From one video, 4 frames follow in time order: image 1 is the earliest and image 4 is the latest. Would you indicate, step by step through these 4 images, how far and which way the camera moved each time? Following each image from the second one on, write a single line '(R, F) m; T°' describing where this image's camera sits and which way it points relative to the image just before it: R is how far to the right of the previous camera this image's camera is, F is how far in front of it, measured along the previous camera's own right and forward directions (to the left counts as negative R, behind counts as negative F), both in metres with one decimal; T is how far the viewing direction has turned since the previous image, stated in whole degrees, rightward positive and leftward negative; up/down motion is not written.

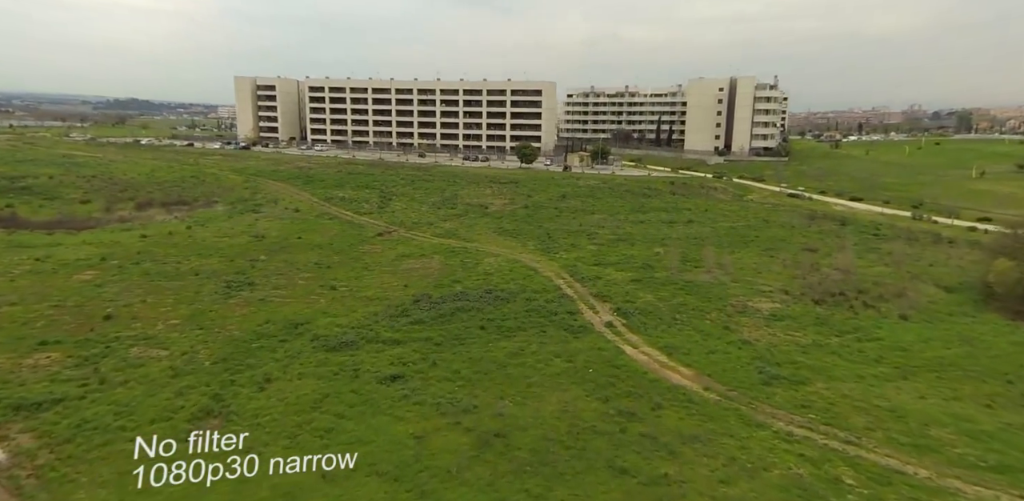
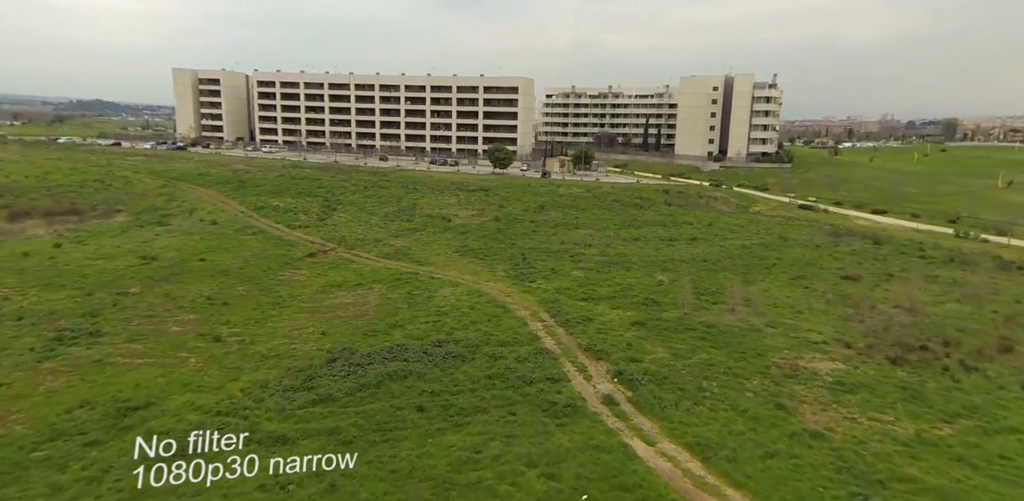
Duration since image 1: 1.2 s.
(+0.6, +8.3) m; +2°
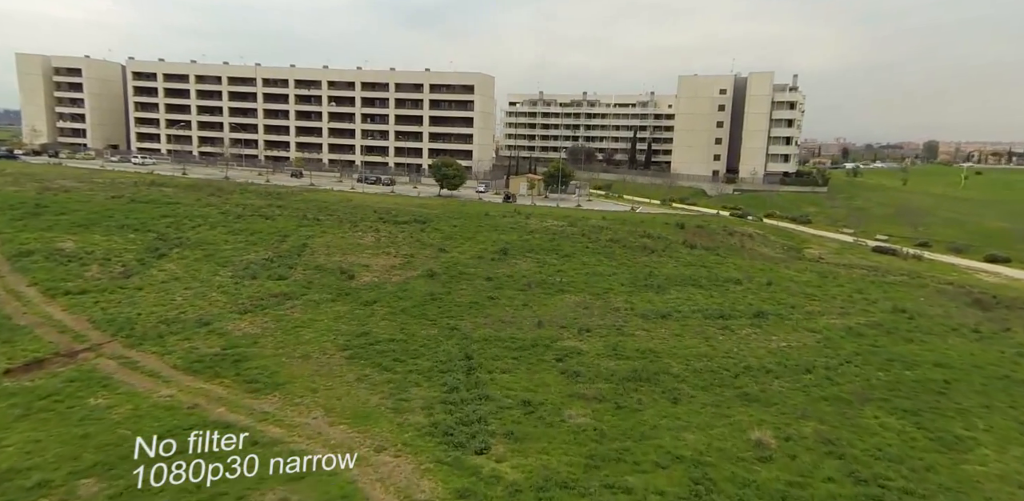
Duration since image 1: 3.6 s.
(+0.8, +16.8) m; +3°
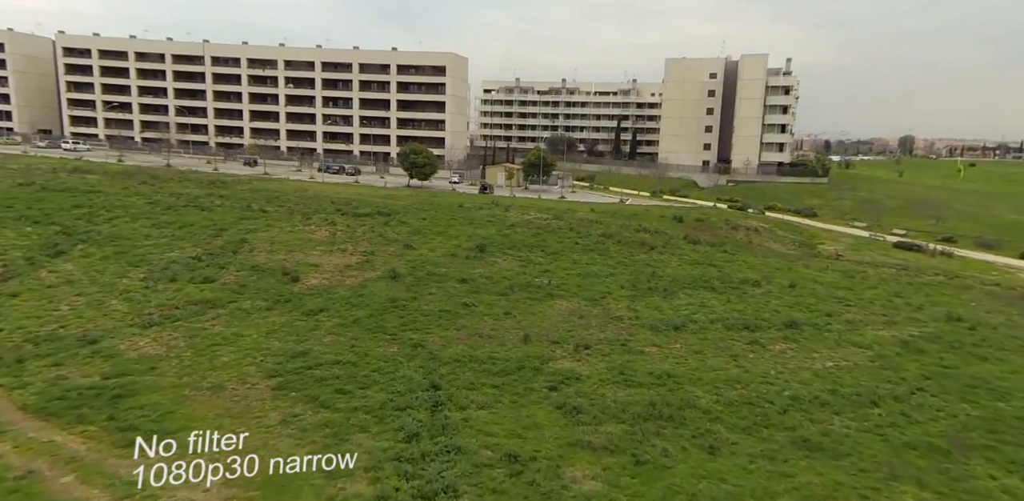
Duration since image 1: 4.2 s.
(-0.1, +4.5) m; +2°
